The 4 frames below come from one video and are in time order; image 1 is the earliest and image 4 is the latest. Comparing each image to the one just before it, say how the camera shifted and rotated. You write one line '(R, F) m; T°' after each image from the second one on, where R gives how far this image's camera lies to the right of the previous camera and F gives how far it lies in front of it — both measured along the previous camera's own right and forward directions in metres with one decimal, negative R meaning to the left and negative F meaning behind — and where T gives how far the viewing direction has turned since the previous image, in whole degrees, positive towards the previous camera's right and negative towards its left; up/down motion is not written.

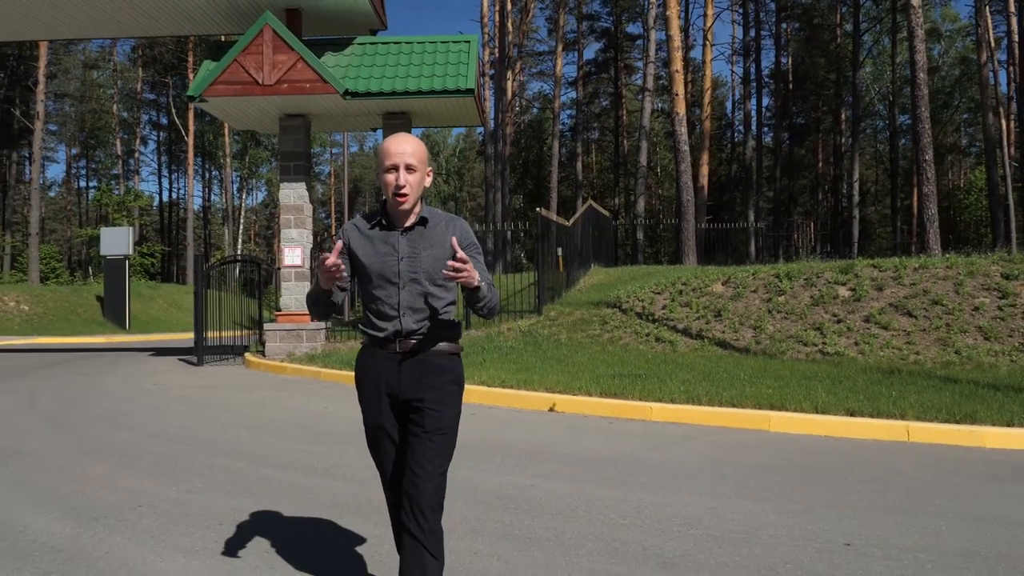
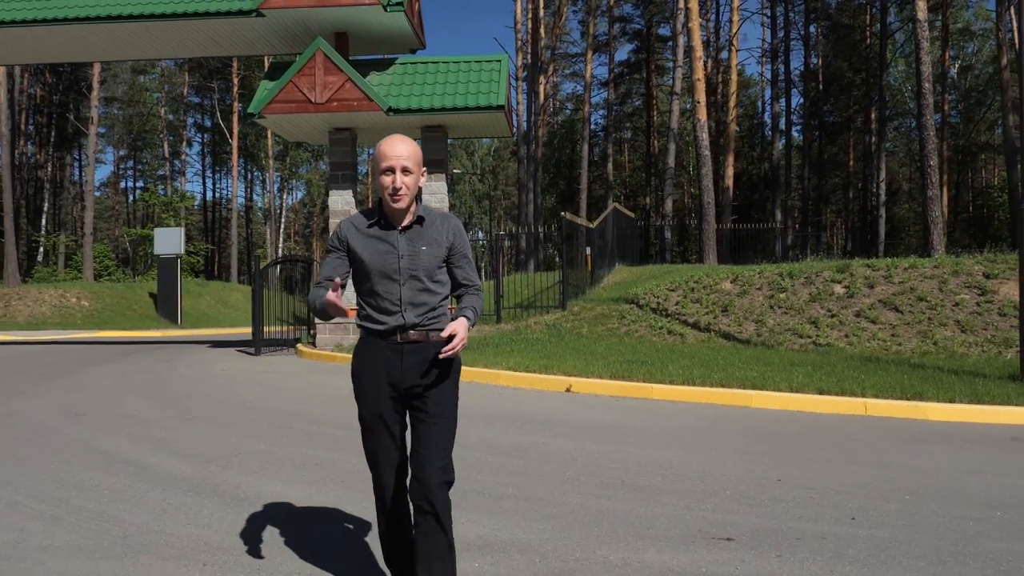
(+0.1, -1.3) m; -3°
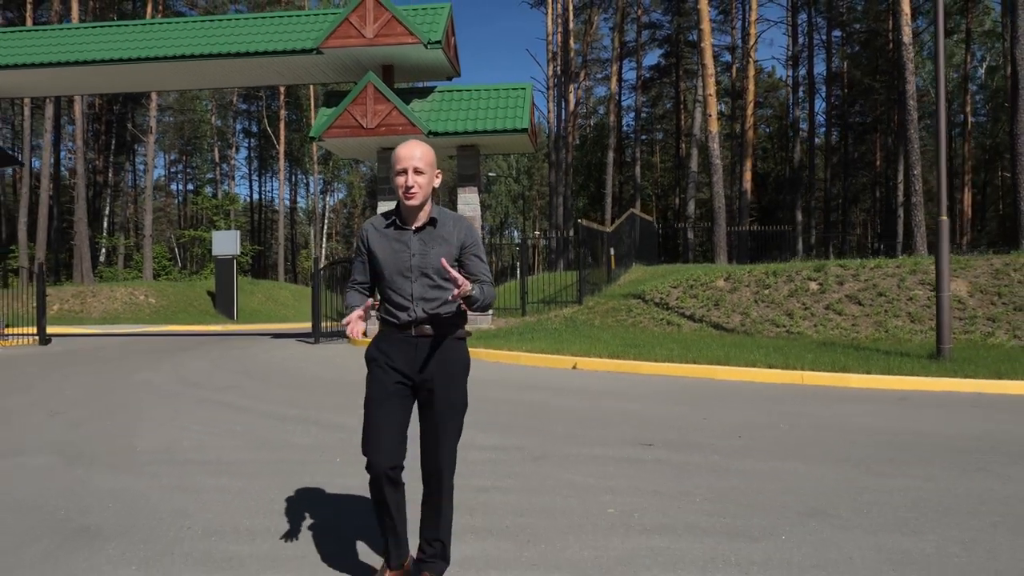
(+0.3, -2.2) m; -3°
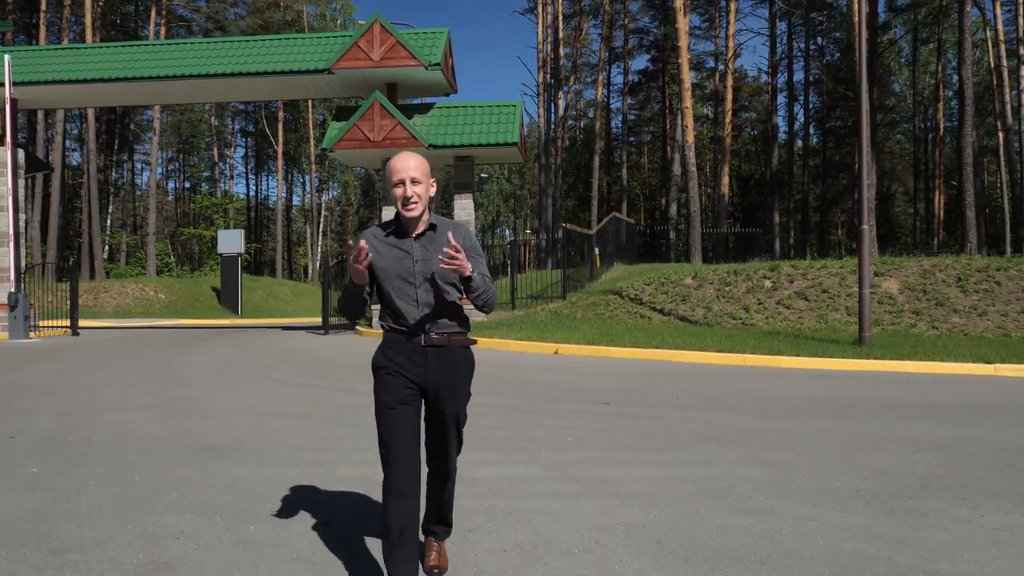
(0.0, -1.9) m; +1°
